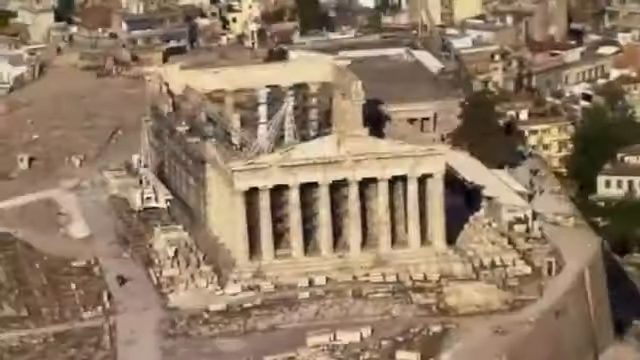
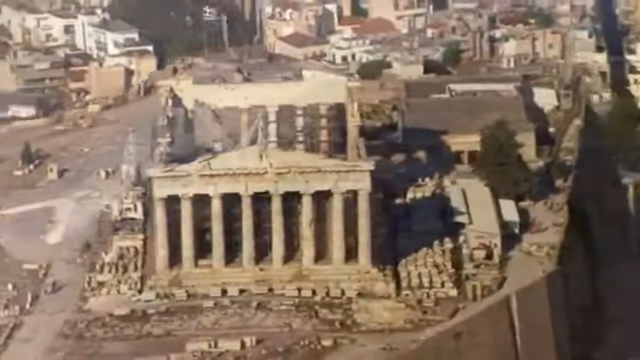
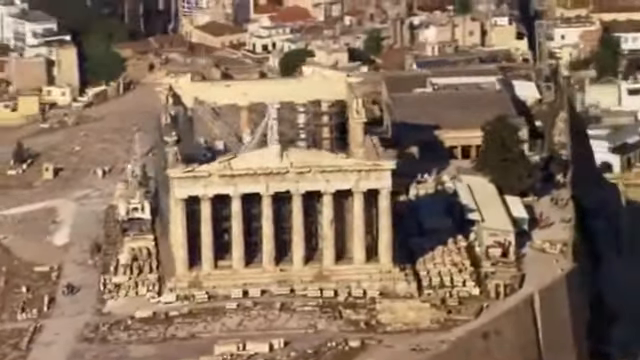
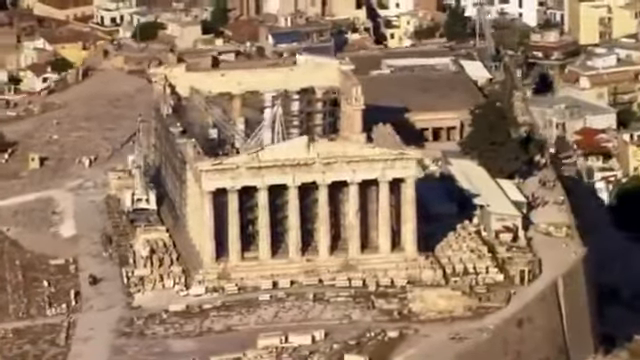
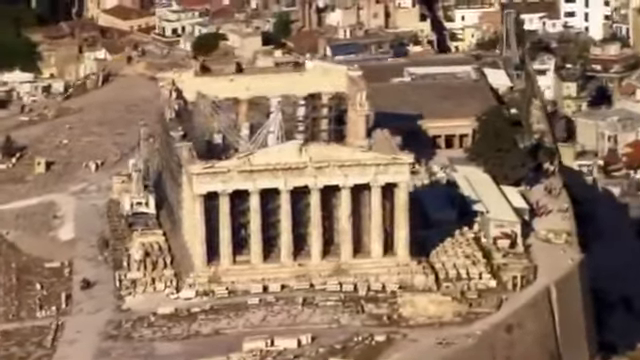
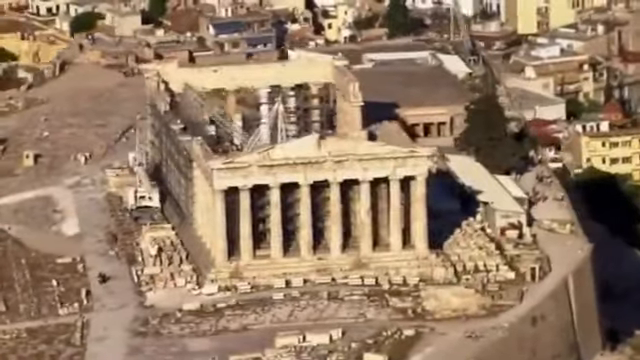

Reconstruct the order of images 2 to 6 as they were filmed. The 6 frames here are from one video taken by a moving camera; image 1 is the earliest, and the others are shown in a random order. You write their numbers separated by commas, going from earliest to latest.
6, 4, 5, 3, 2
